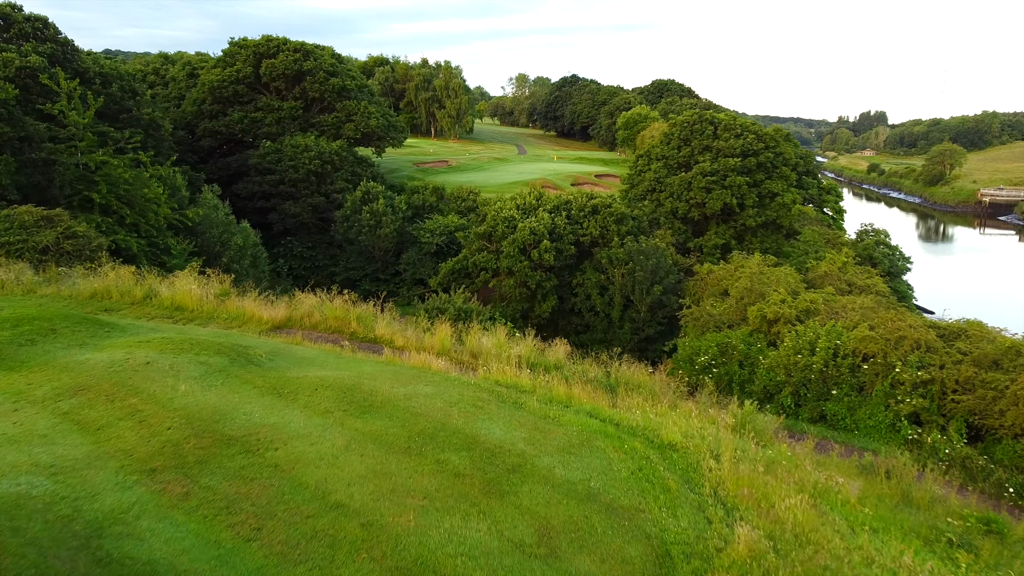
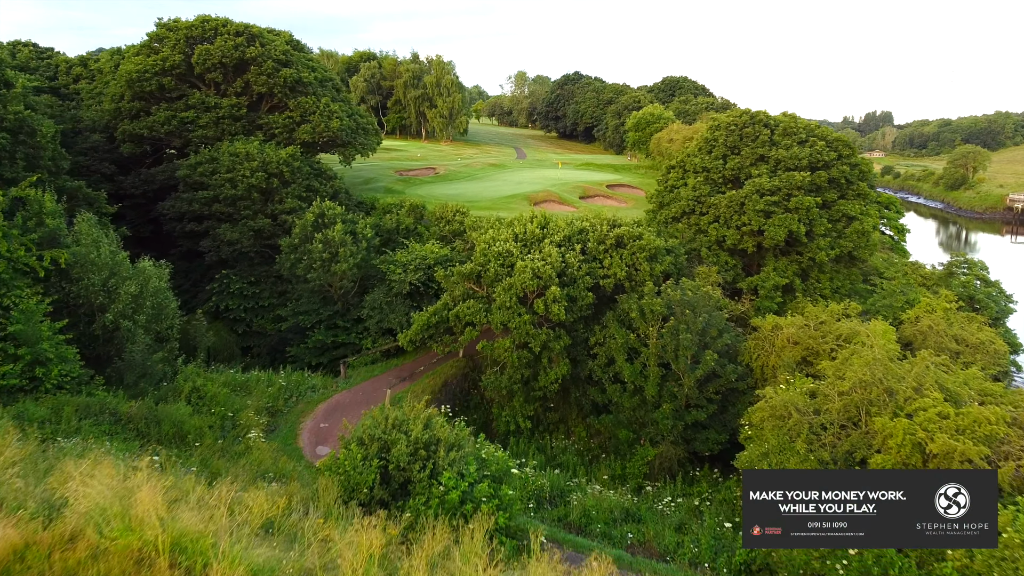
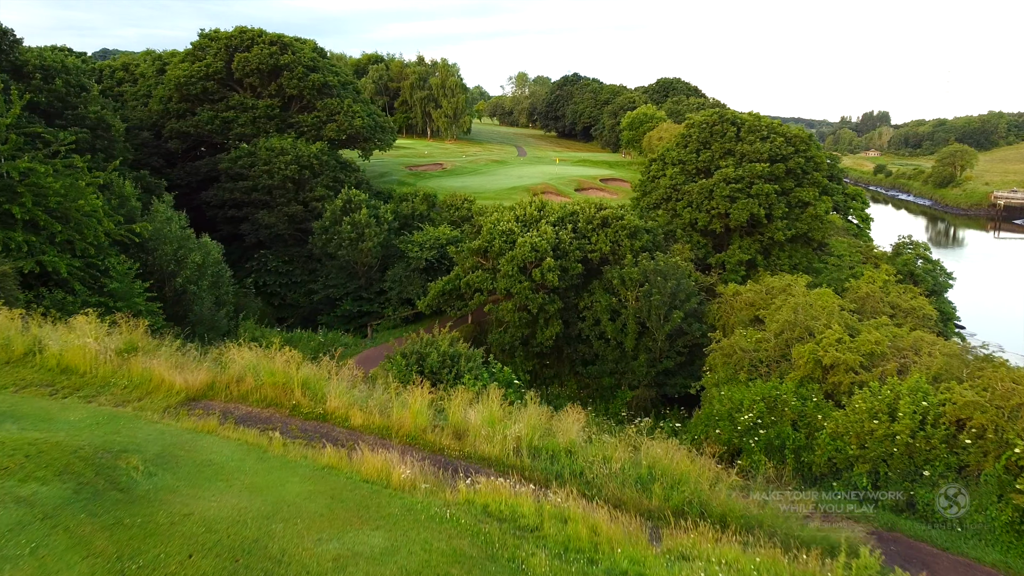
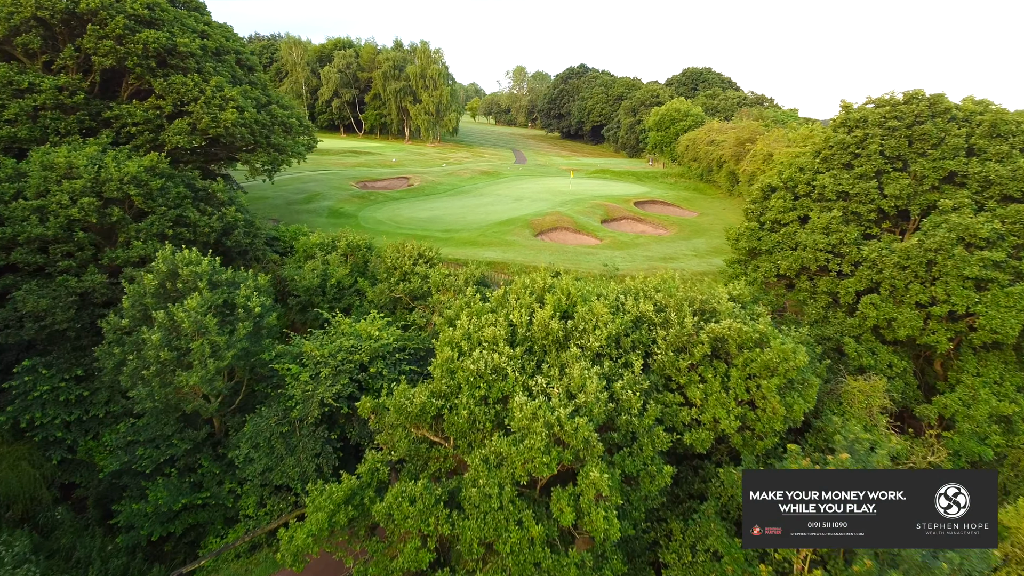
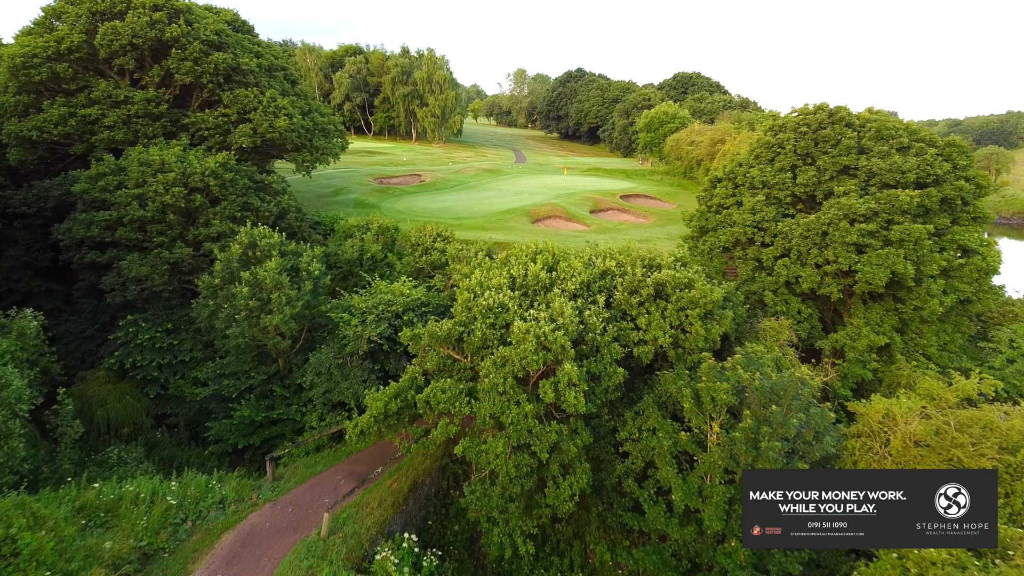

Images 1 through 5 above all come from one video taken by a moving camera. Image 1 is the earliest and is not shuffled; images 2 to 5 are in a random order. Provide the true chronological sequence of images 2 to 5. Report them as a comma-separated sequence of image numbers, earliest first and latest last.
3, 2, 5, 4
